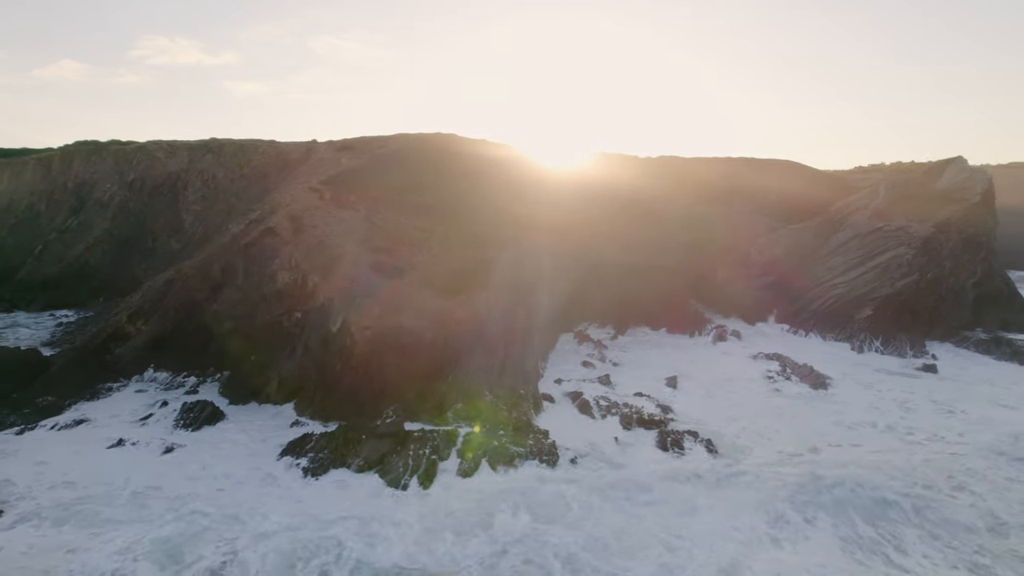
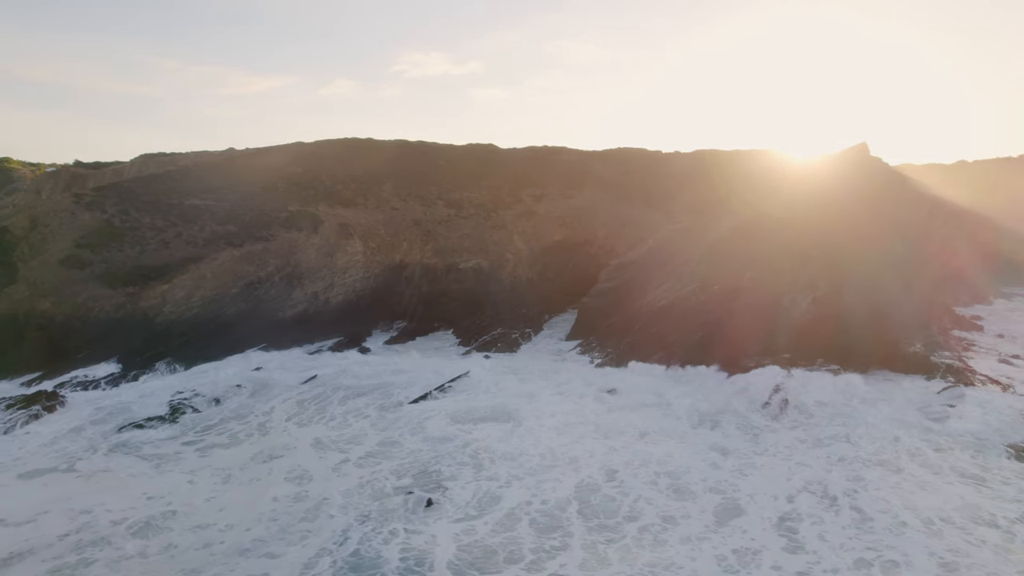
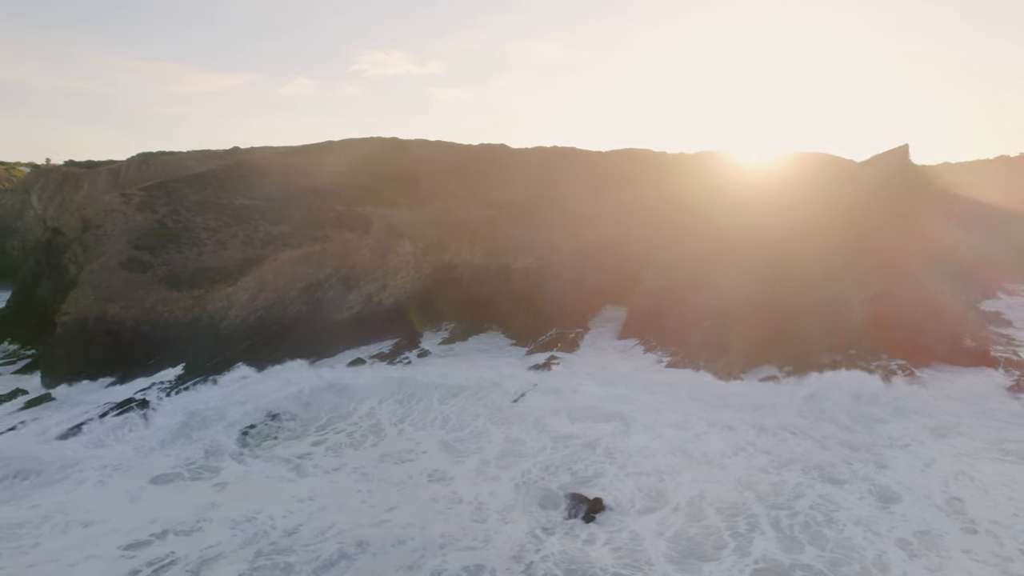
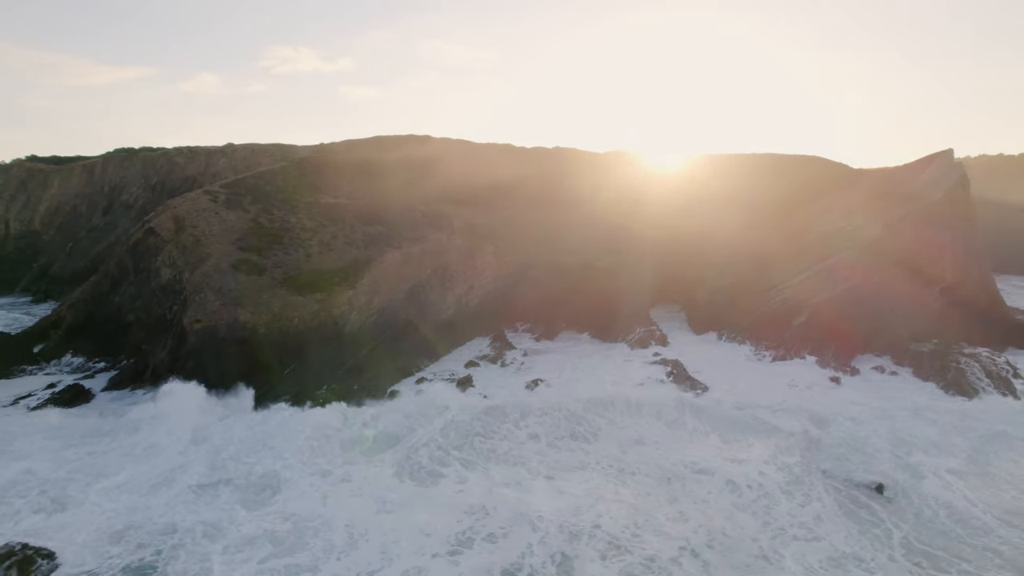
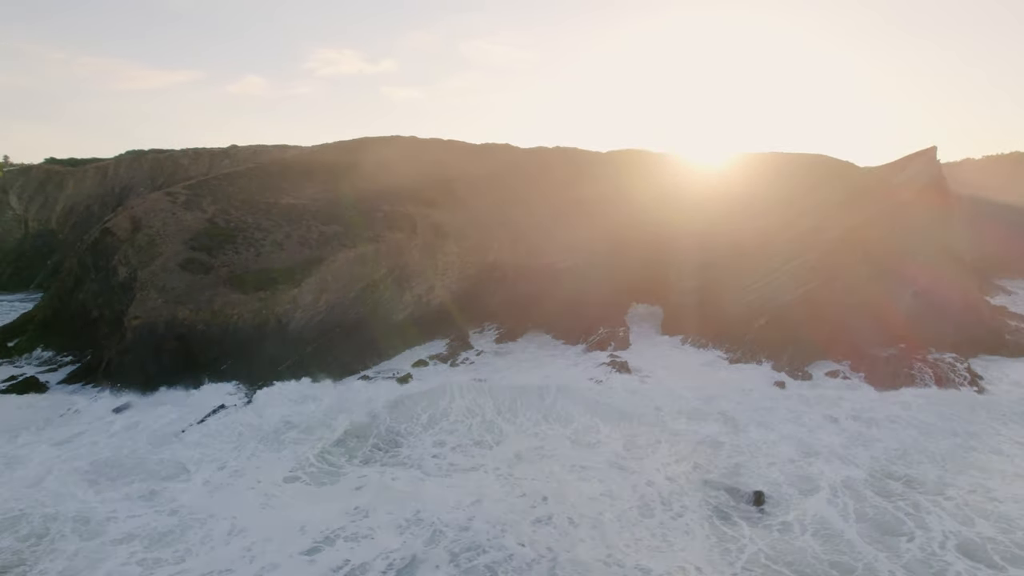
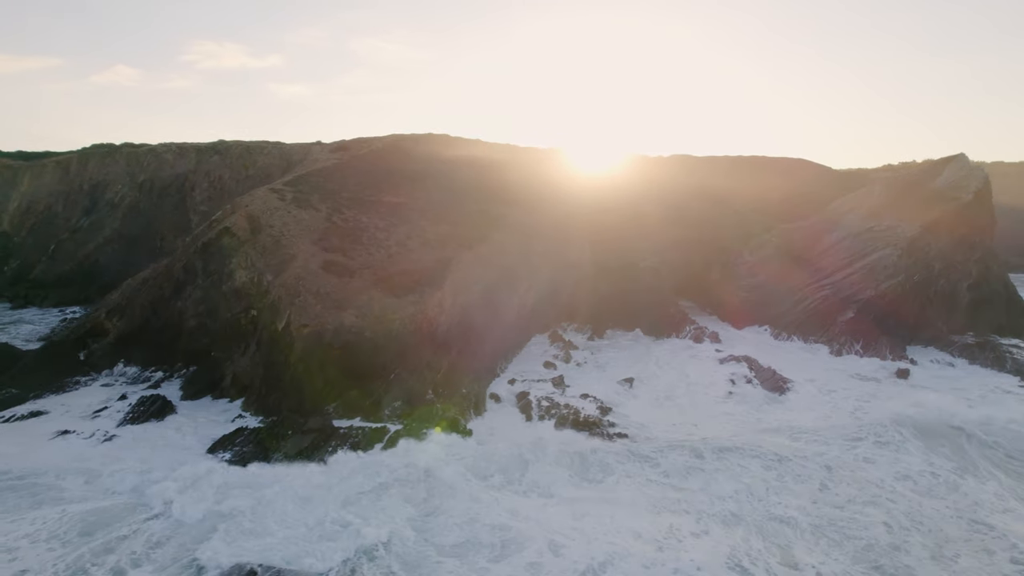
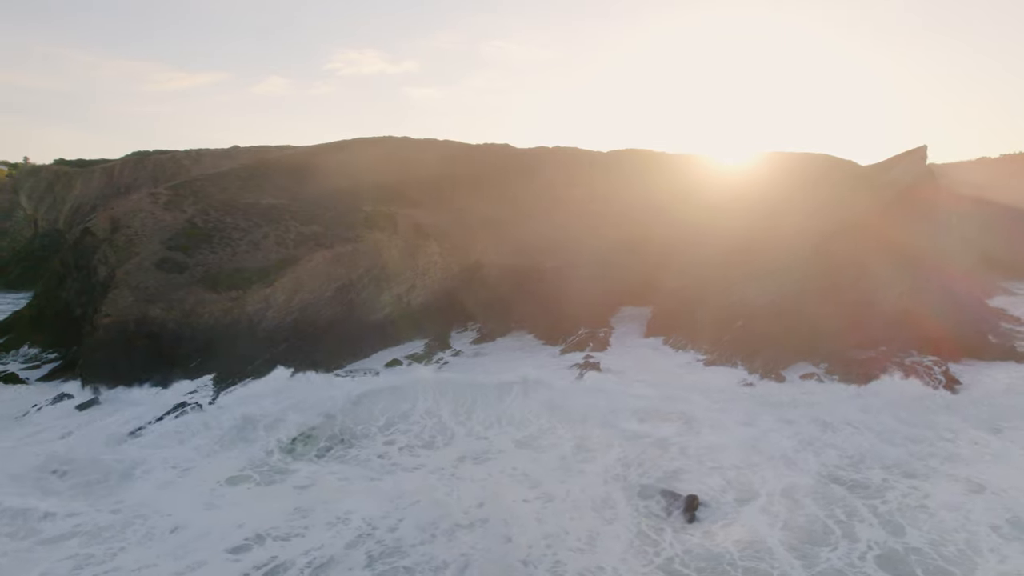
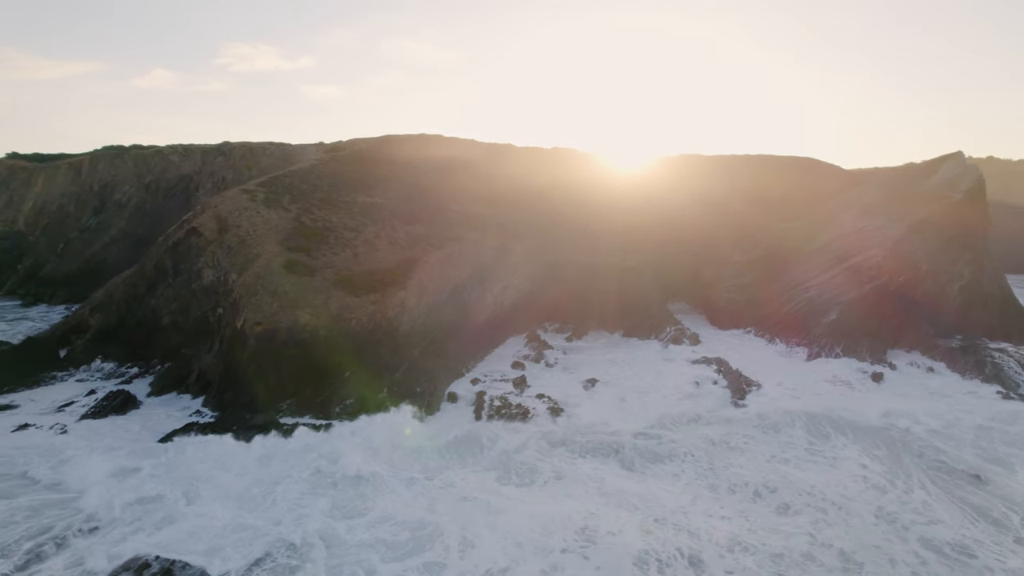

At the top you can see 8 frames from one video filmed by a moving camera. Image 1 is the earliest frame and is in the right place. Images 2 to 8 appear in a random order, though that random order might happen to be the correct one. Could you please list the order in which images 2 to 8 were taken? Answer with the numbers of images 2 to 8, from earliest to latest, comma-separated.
6, 8, 4, 5, 7, 3, 2
